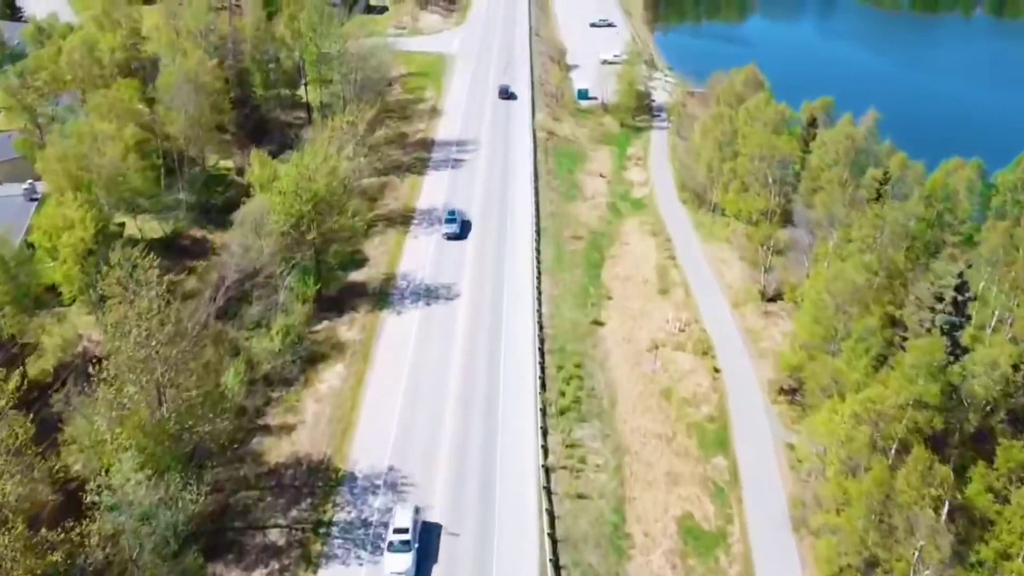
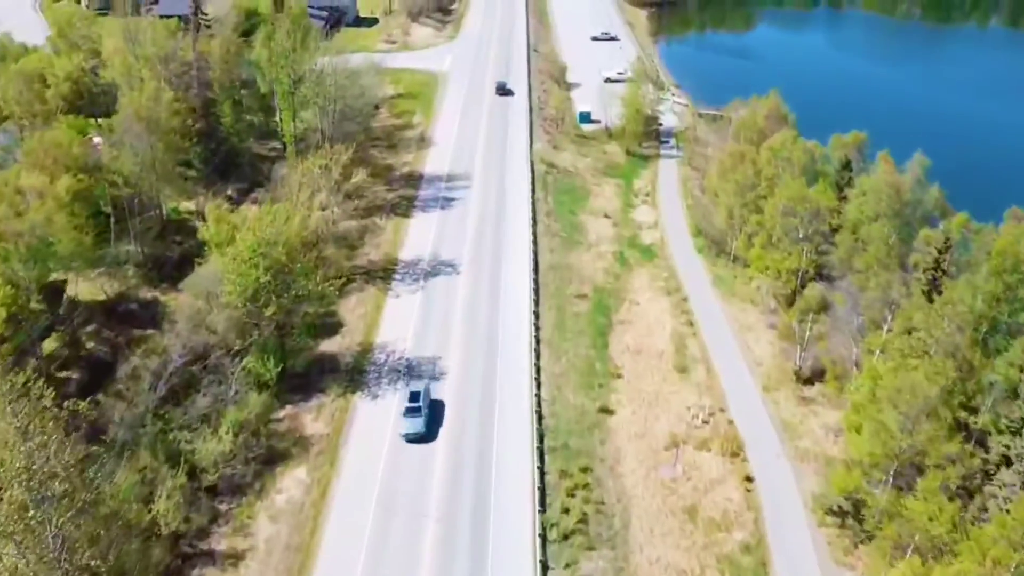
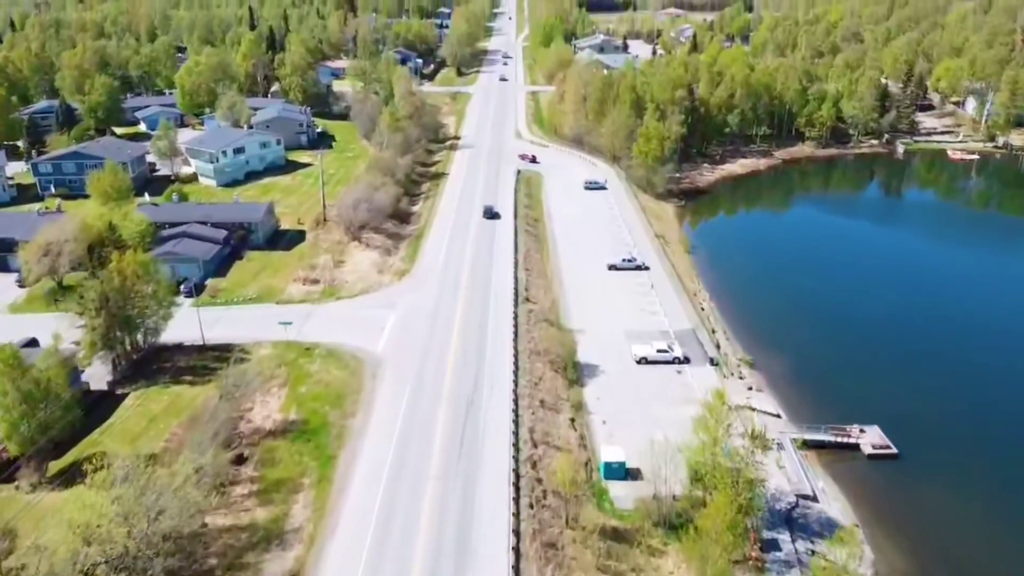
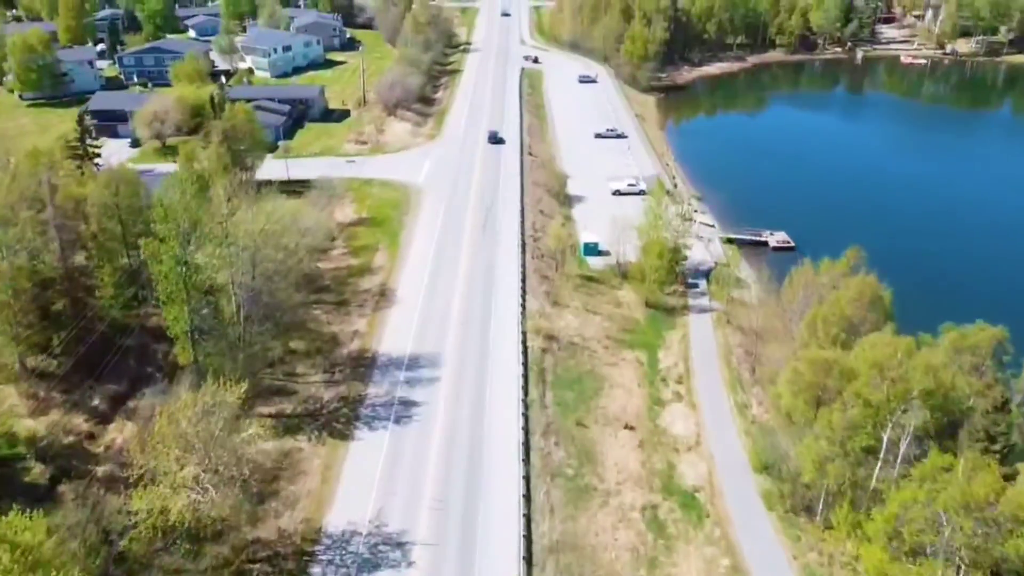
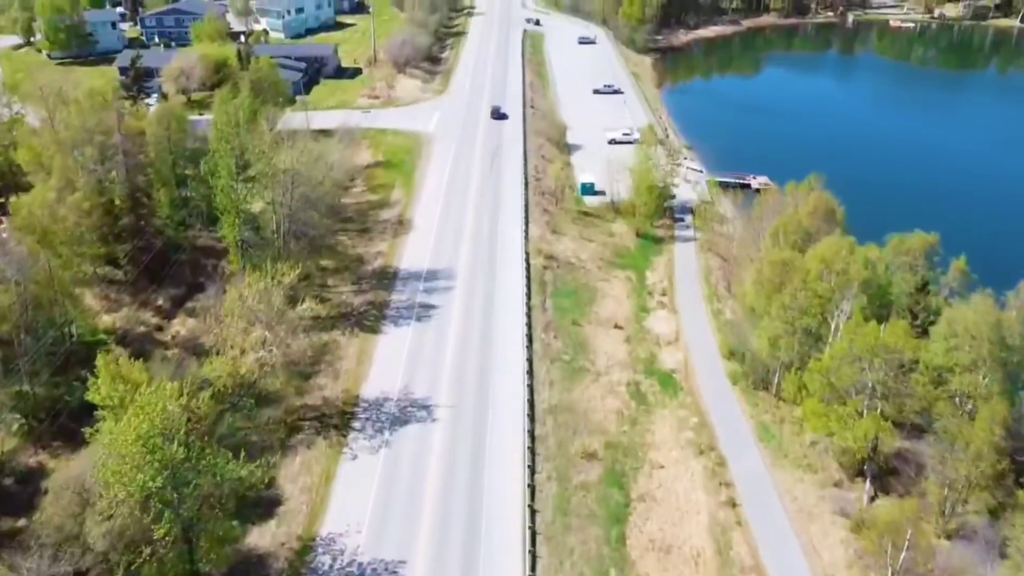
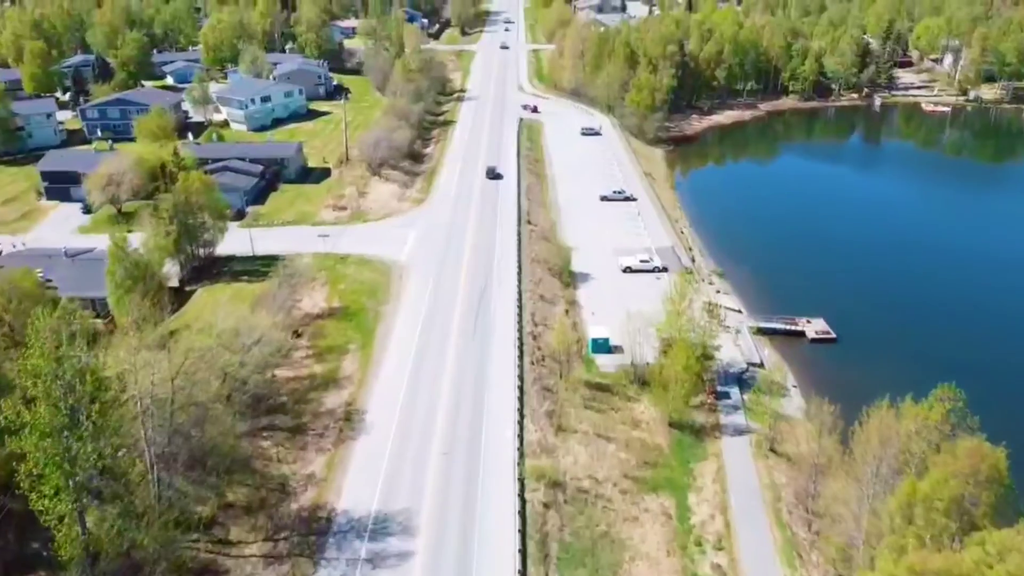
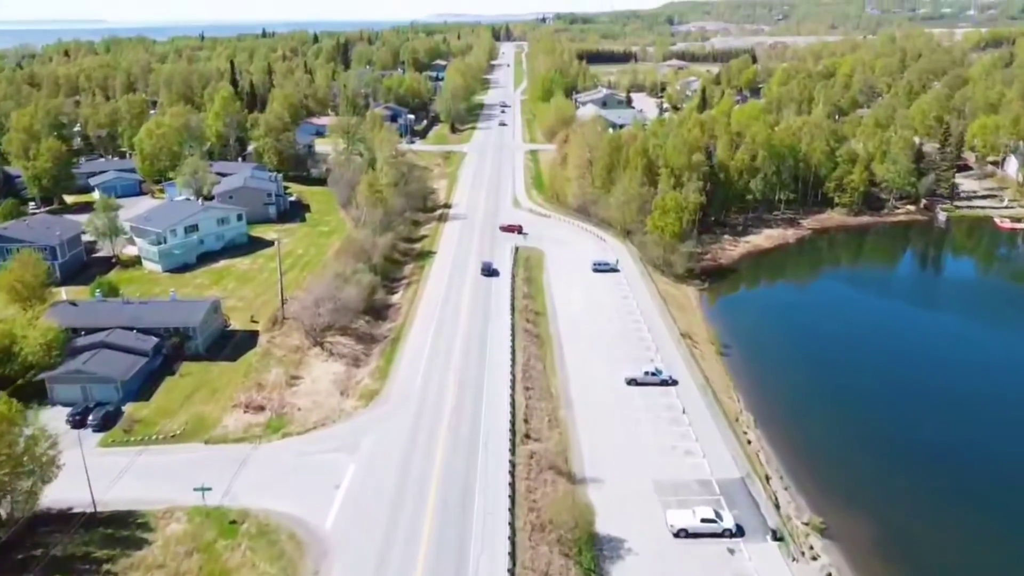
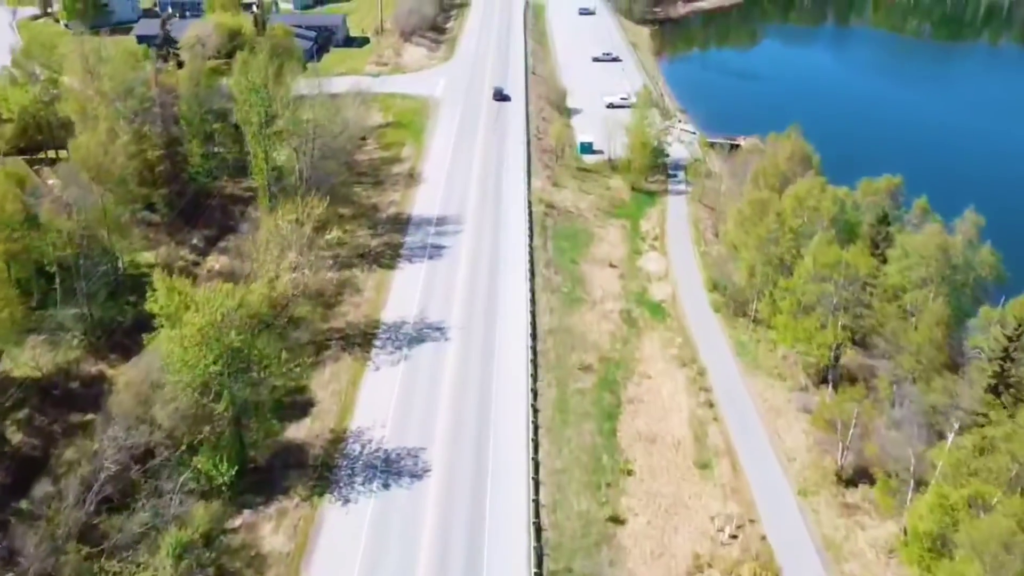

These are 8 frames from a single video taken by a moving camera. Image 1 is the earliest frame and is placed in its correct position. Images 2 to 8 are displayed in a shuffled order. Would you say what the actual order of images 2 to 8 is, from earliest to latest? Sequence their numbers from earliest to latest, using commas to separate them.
2, 8, 5, 4, 6, 3, 7
